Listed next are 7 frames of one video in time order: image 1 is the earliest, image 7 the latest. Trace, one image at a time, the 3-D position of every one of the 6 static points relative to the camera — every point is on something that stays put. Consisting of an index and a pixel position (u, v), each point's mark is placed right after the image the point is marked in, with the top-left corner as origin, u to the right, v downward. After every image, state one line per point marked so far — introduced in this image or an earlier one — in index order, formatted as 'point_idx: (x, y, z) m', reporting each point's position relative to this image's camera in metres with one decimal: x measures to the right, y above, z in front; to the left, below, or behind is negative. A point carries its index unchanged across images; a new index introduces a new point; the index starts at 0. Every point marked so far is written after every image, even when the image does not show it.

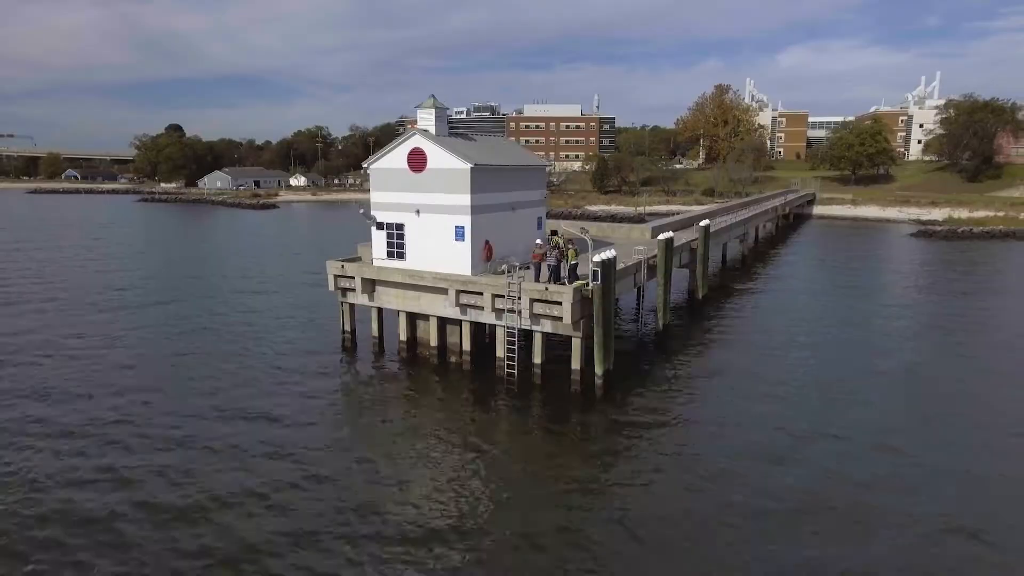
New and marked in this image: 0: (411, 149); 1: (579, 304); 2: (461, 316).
0: (-2.9, +4.0, +19.7) m
1: (+1.8, -0.4, +18.0) m
2: (-1.5, -0.8, +19.5) m
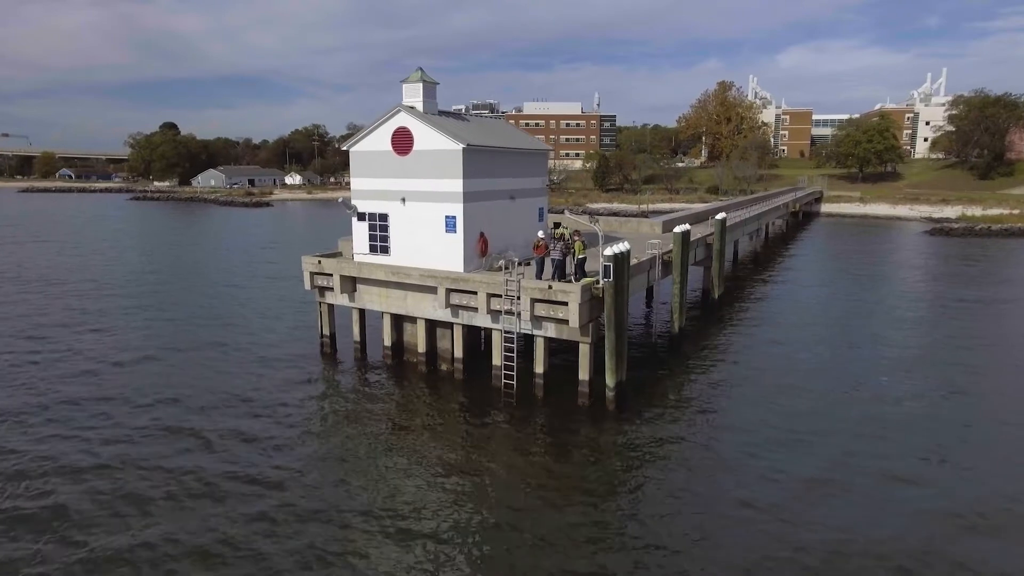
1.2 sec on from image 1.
0: (-2.9, +4.1, +17.4) m
1: (+1.7, -0.4, +15.6) m
2: (-1.5, -0.8, +17.2) m
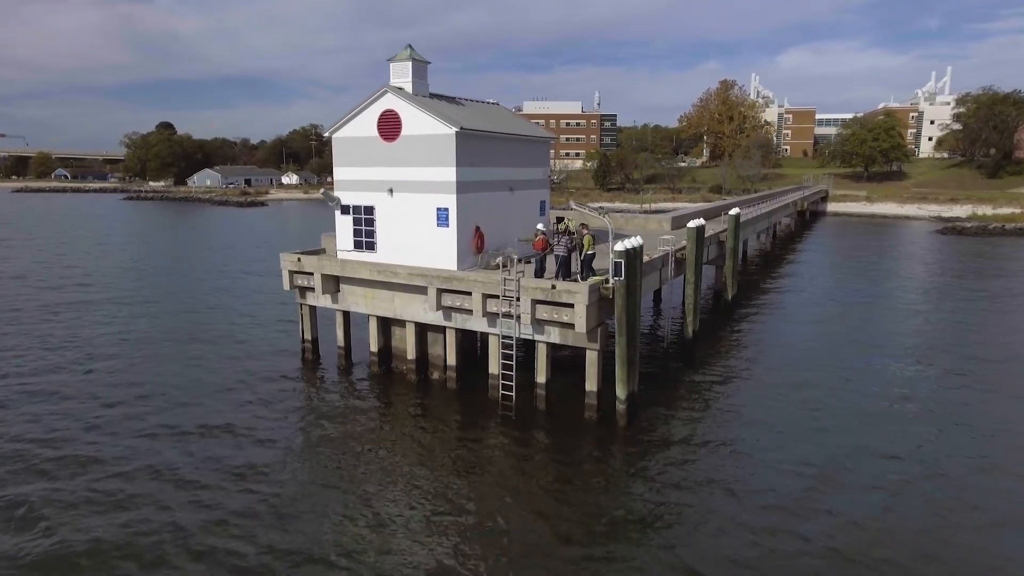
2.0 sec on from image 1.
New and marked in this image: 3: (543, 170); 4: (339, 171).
0: (-3.0, +4.1, +15.7) m
1: (+1.7, -0.4, +14.0) m
2: (-1.5, -0.8, +15.5) m
3: (+0.9, +3.3, +19.2) m
4: (-4.2, +2.8, +16.6) m
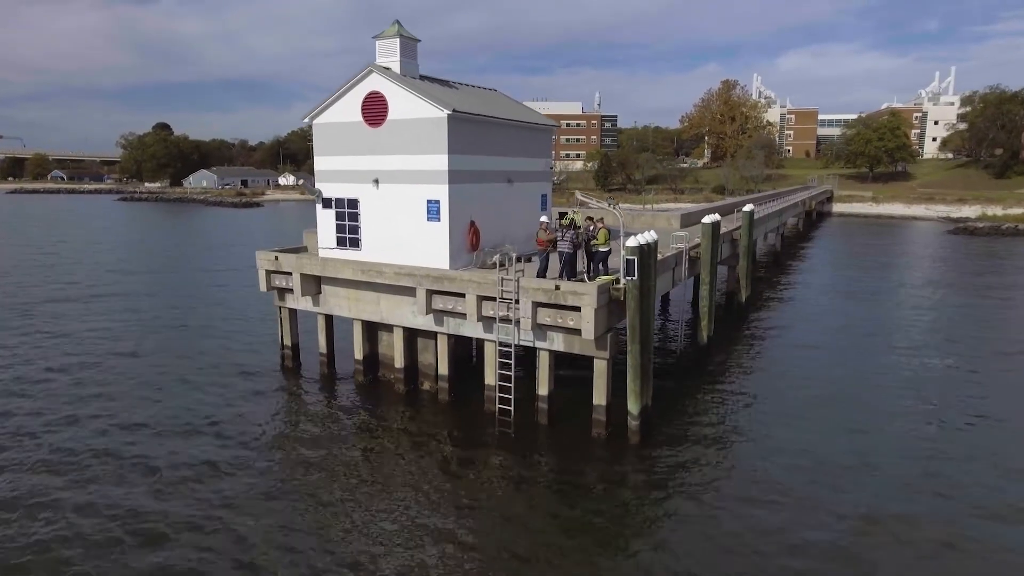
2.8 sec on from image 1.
0: (-3.0, +4.0, +14.2) m
1: (+1.7, -0.4, +12.5) m
2: (-1.6, -0.8, +14.0) m
3: (+0.8, +3.3, +17.7) m
4: (-4.2, +2.8, +15.1) m
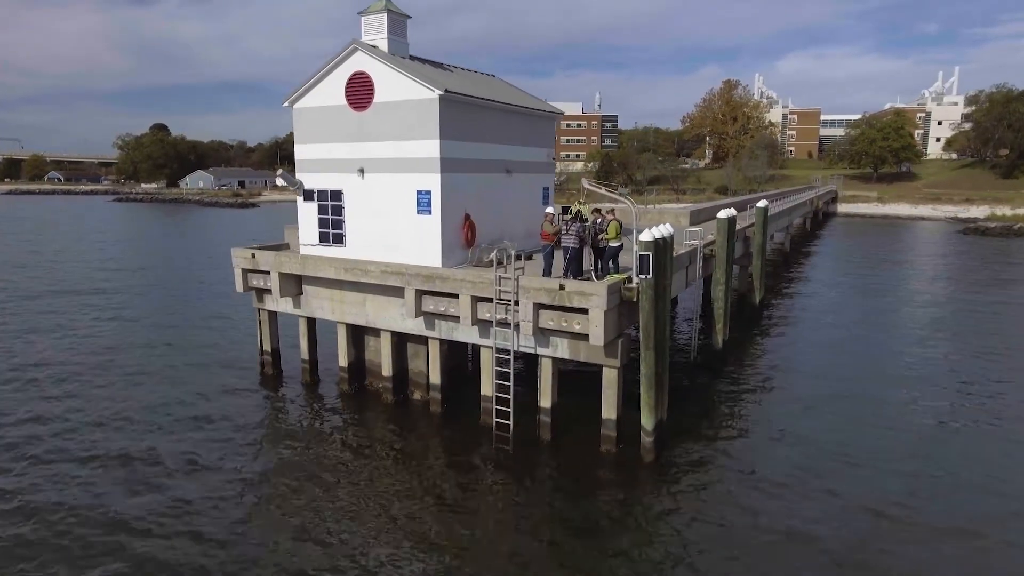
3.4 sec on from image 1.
0: (-3.0, +4.0, +13.0) m
1: (+1.6, -0.4, +11.2) m
2: (-1.6, -0.8, +12.7) m
3: (+0.8, +3.3, +16.4) m
4: (-4.3, +2.8, +13.9) m
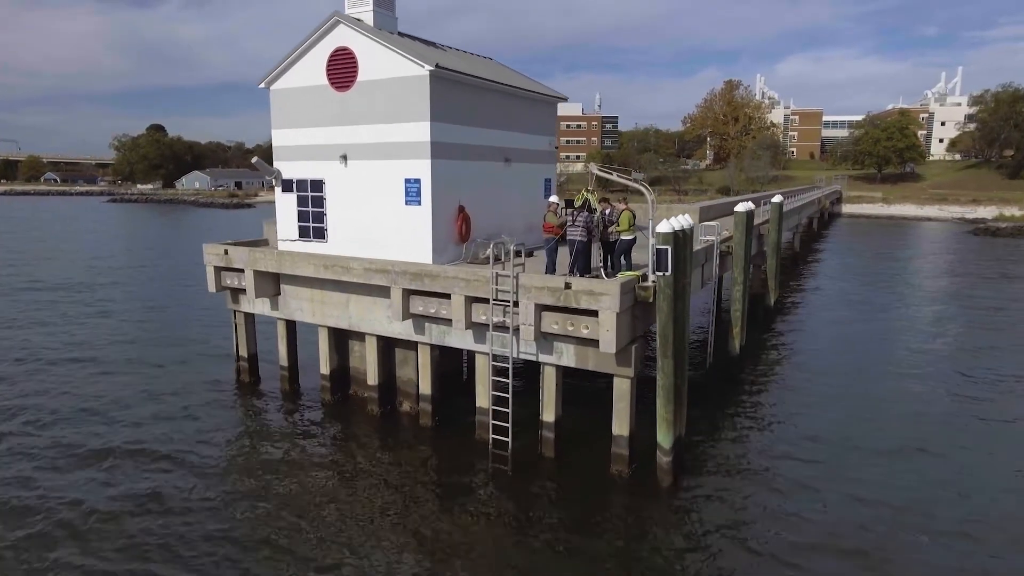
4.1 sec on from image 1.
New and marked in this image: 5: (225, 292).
0: (-3.0, +4.1, +11.7) m
1: (+1.6, -0.4, +9.9) m
2: (-1.6, -0.8, +11.4) m
3: (+0.8, +3.2, +15.1) m
4: (-4.3, +2.8, +12.6) m
5: (-5.7, -0.1, +13.7) m
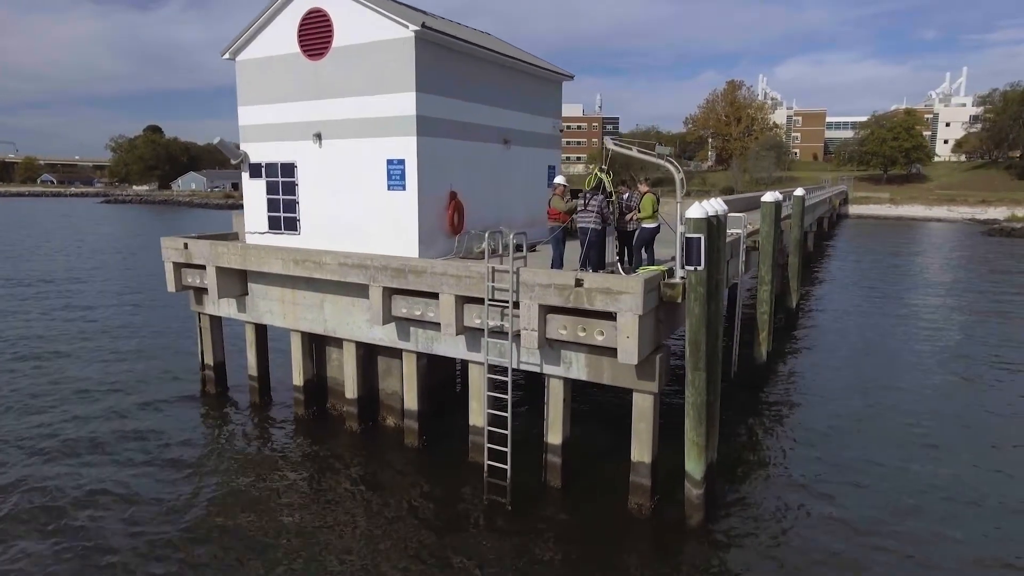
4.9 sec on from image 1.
0: (-3.0, +4.1, +10.2) m
1: (+1.6, -0.4, +8.4) m
2: (-1.6, -0.8, +9.9) m
3: (+0.8, +3.3, +13.6) m
4: (-4.3, +2.8, +11.1) m
5: (-5.7, -0.1, +12.1) m
